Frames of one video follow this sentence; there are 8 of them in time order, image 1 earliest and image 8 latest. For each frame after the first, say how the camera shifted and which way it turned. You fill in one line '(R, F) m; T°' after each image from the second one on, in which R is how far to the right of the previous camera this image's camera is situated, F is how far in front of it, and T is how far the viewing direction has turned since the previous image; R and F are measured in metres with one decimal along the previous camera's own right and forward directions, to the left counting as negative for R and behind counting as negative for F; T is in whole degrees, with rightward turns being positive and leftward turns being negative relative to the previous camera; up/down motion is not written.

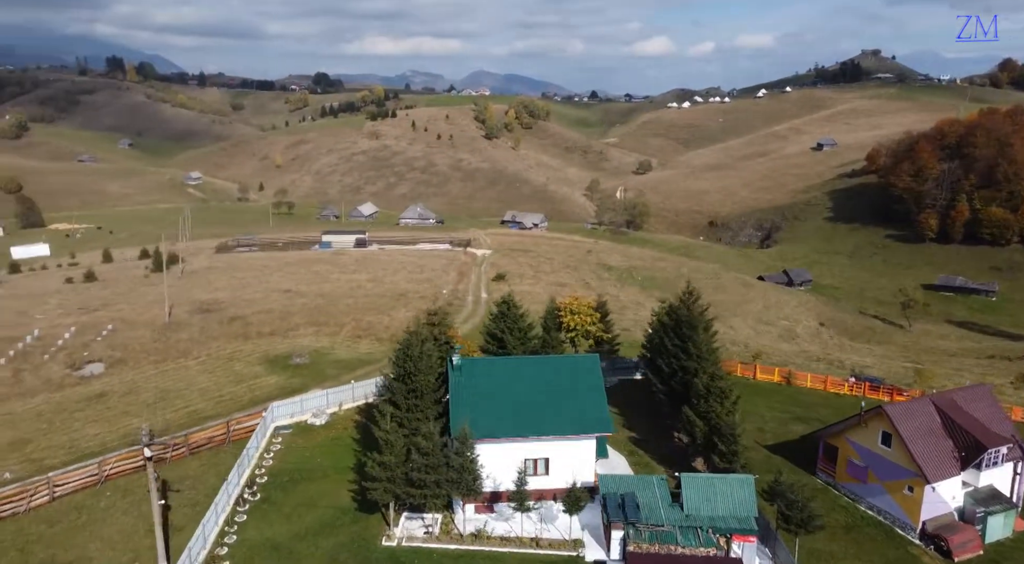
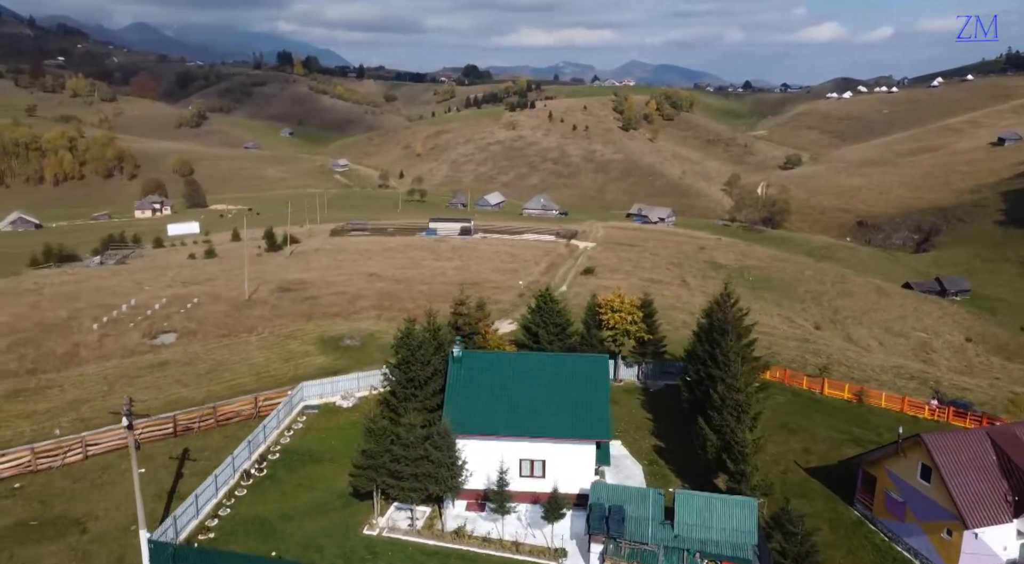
(+6.2, +1.8) m; -11°
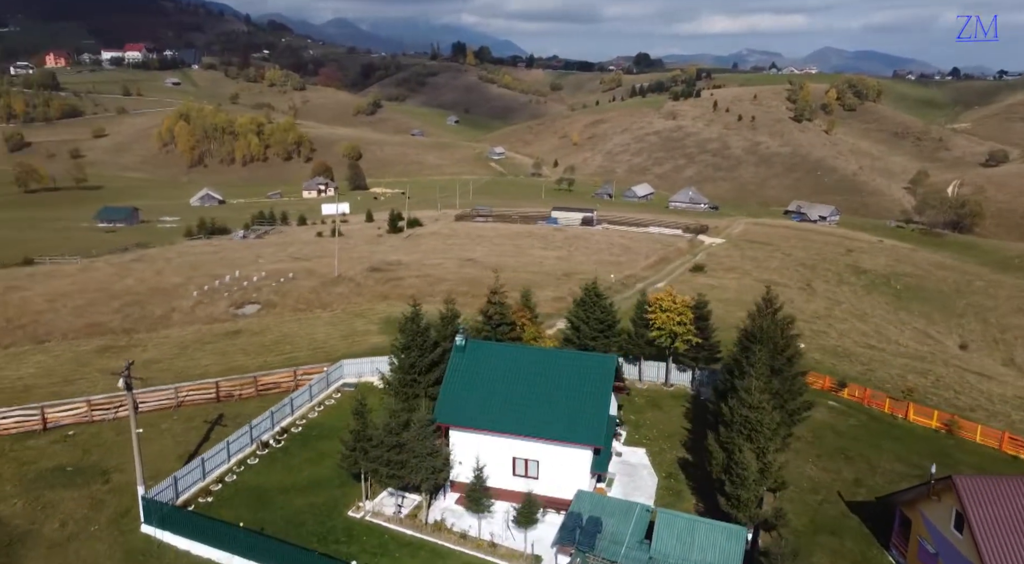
(+6.8, +2.1) m; -12°
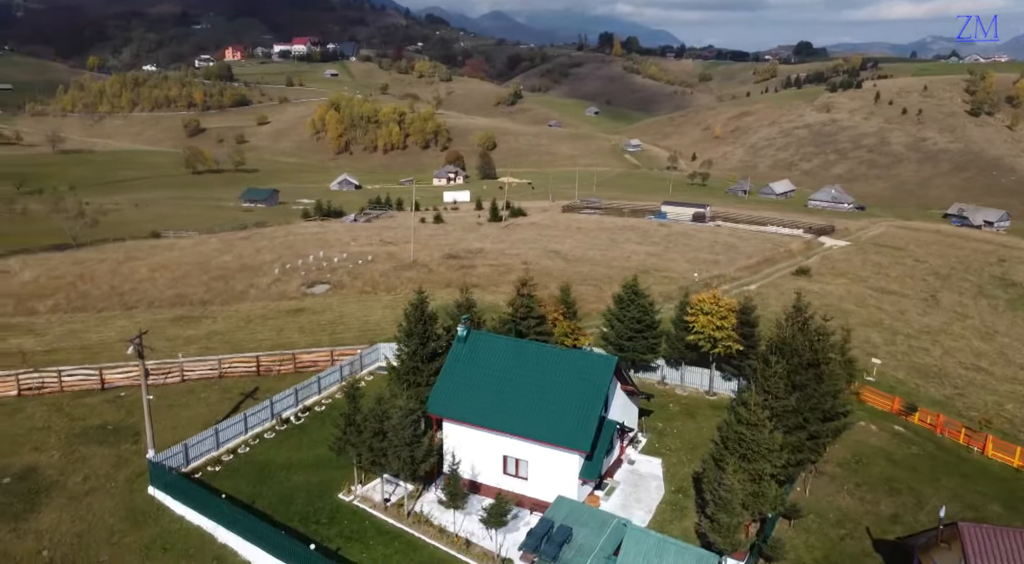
(+5.8, +1.7) m; -11°
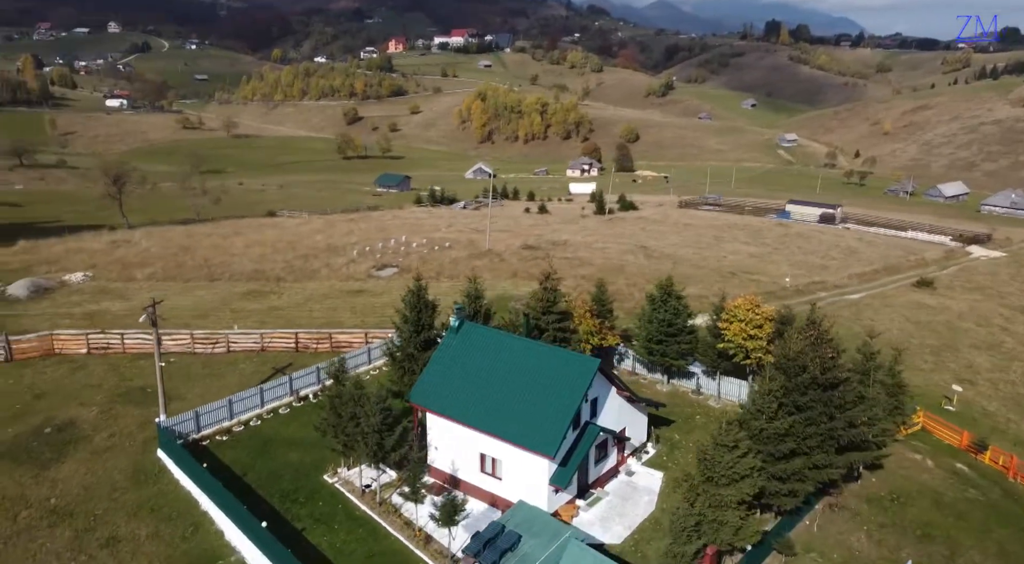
(+6.5, +1.9) m; -11°
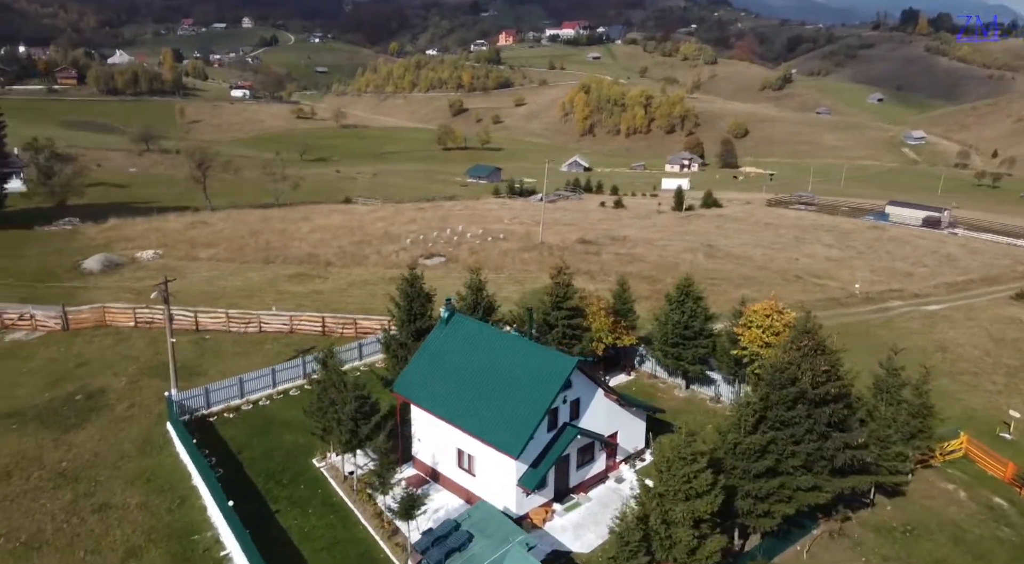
(+4.8, +1.3) m; -8°
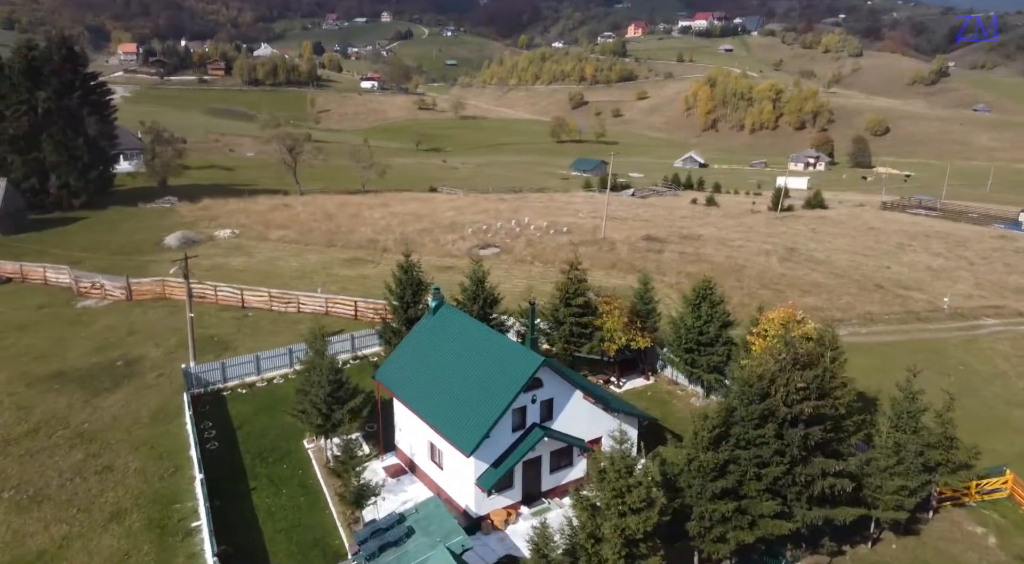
(+5.5, +1.5) m; -9°
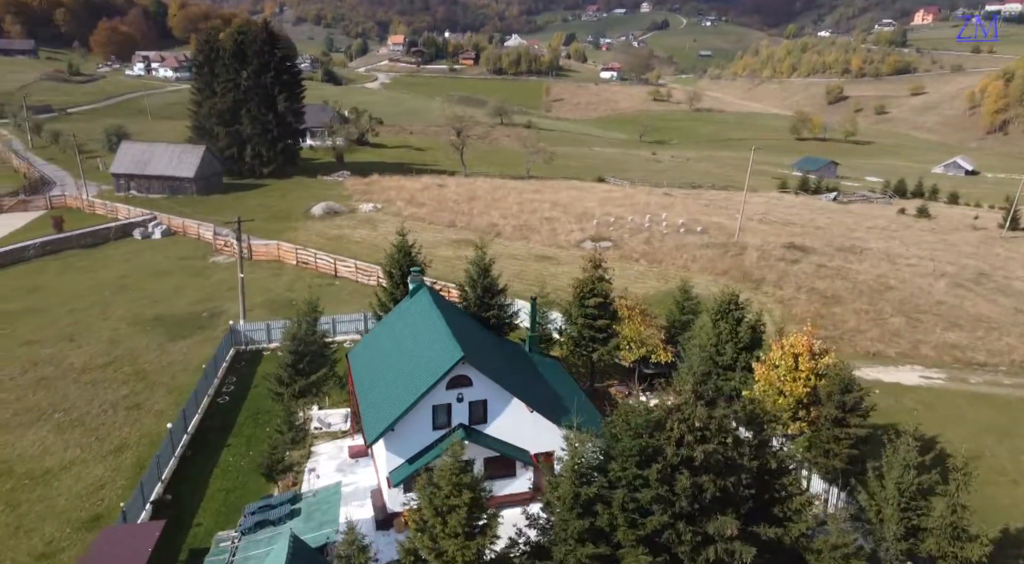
(+10.1, +4.1) m; -19°
